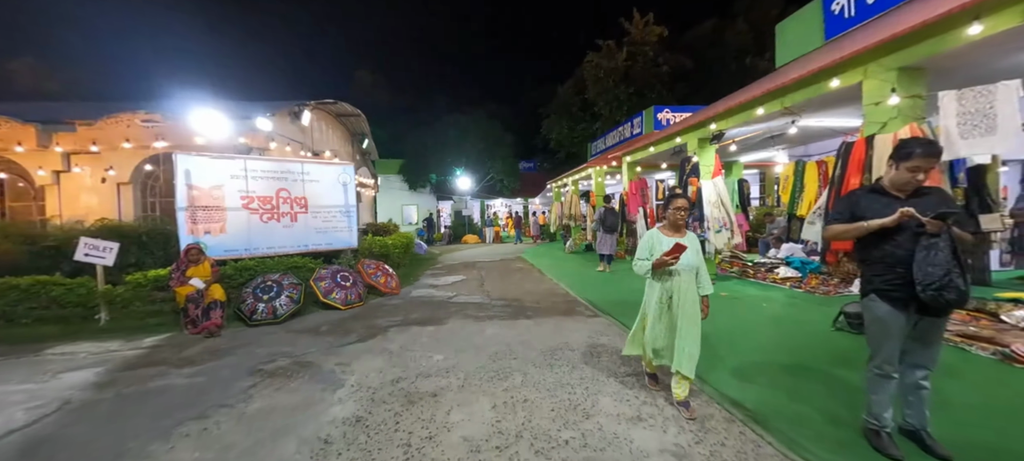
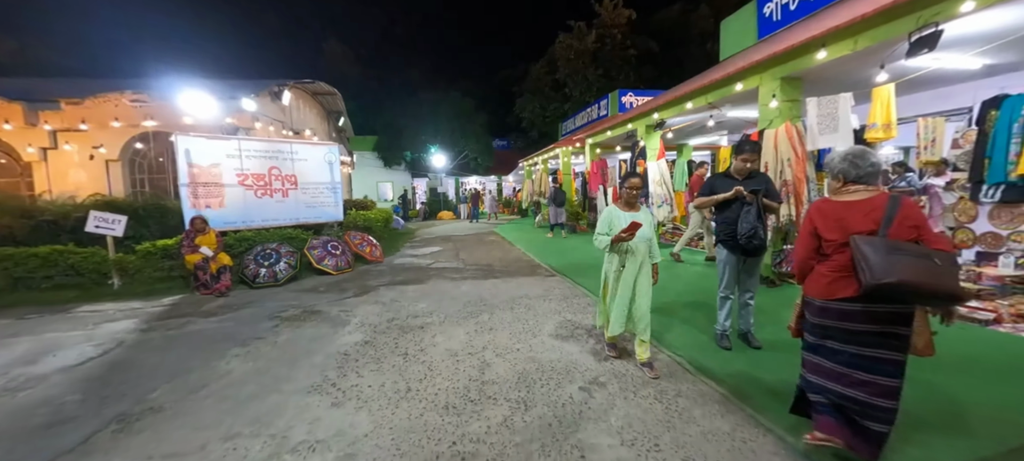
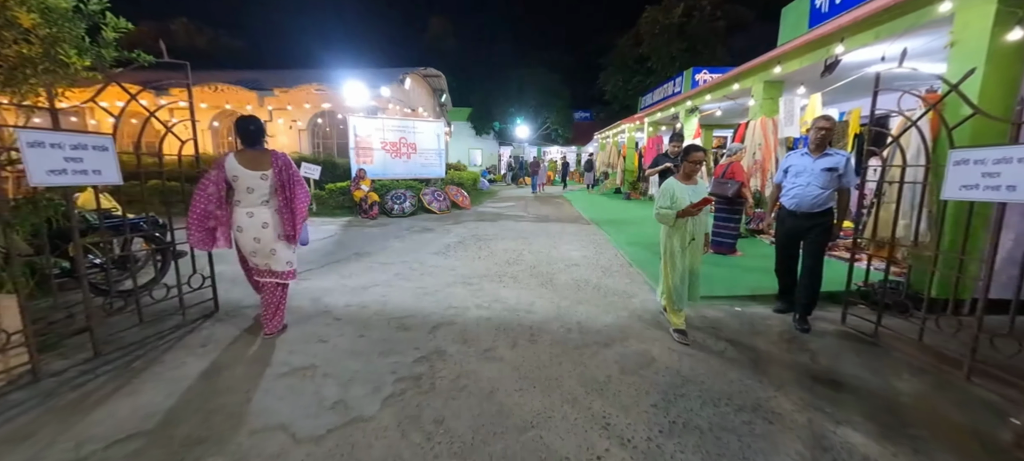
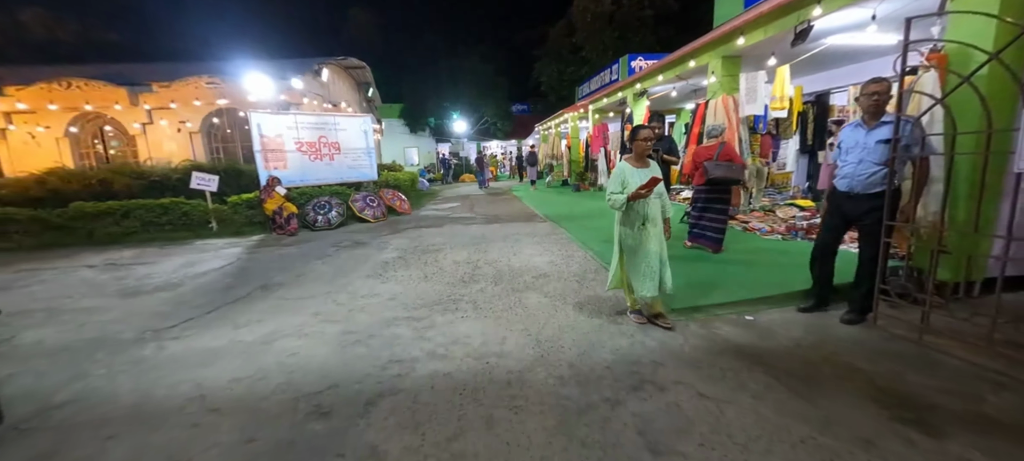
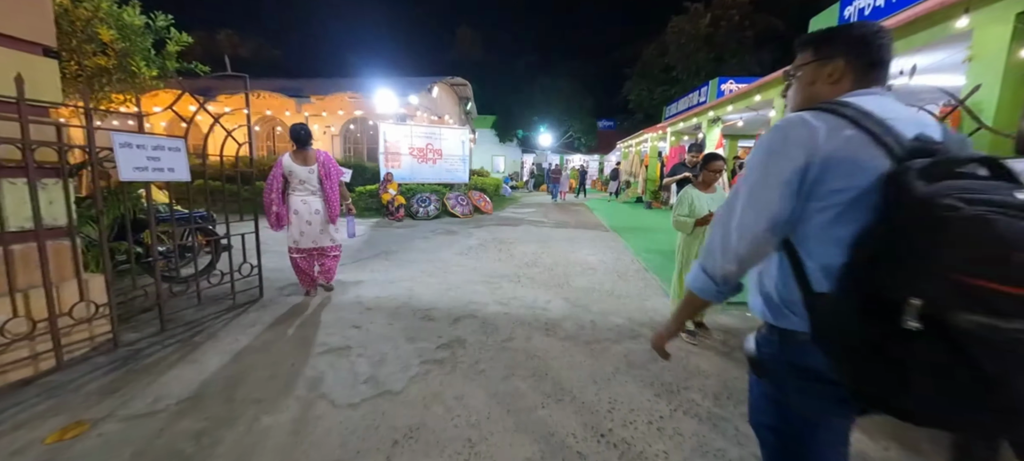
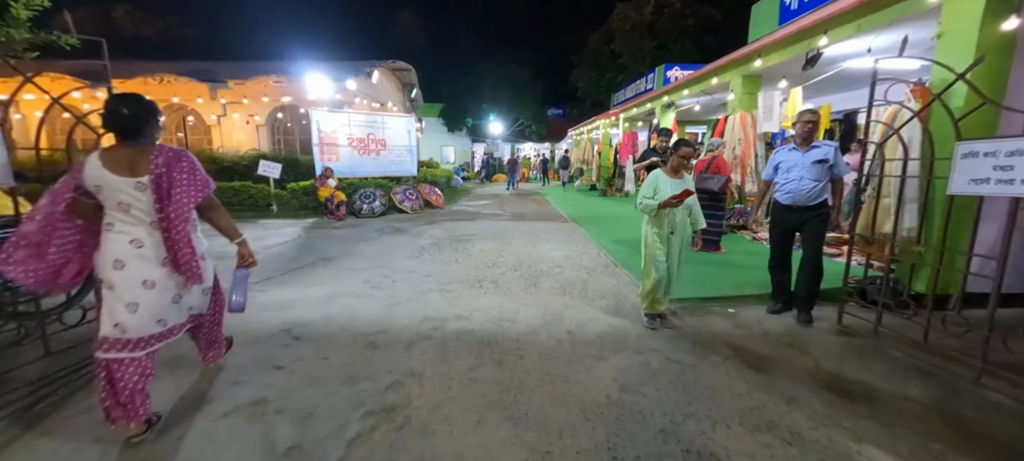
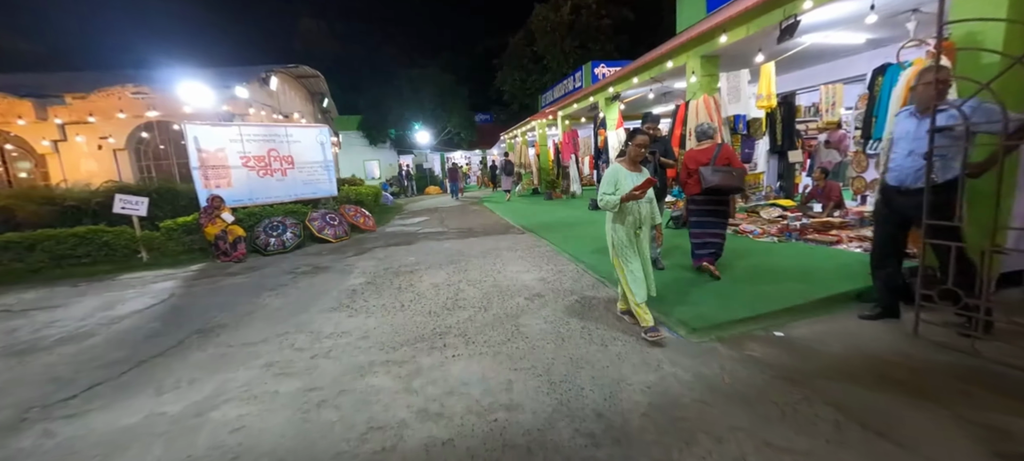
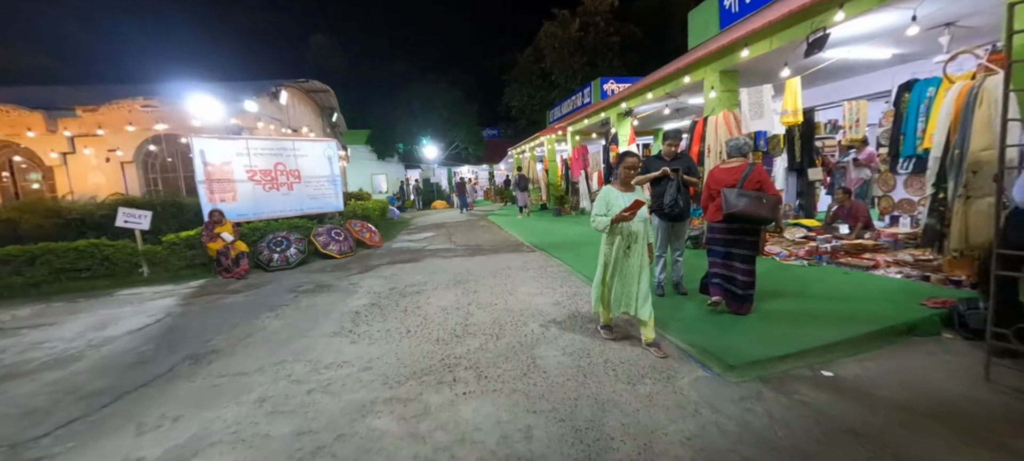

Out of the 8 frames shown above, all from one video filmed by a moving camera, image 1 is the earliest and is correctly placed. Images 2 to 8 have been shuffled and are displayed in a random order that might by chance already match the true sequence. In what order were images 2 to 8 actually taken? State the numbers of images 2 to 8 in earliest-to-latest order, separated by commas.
2, 8, 7, 4, 6, 3, 5
